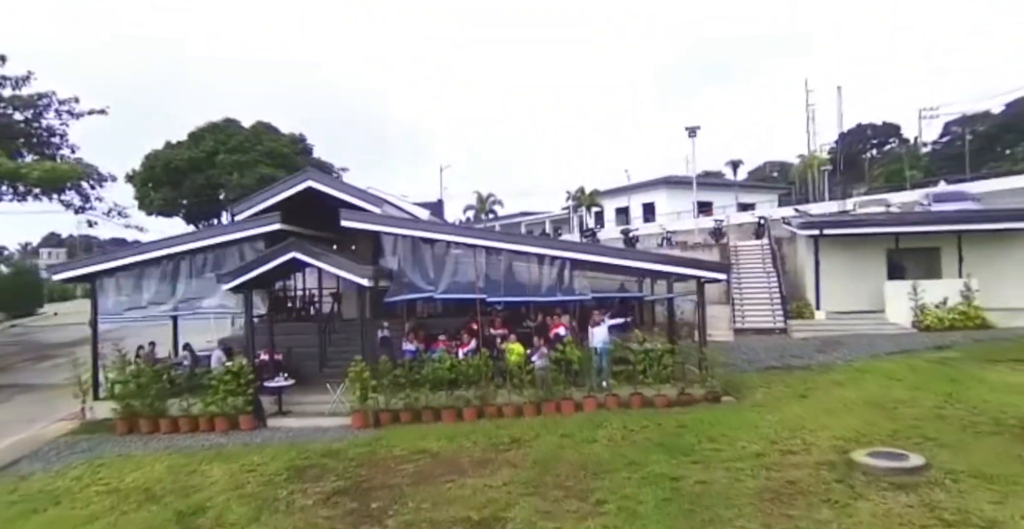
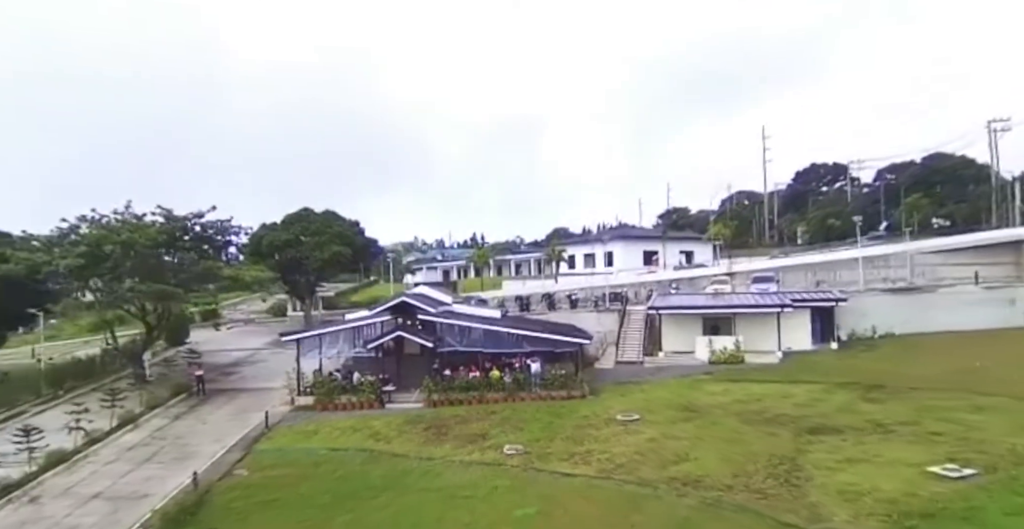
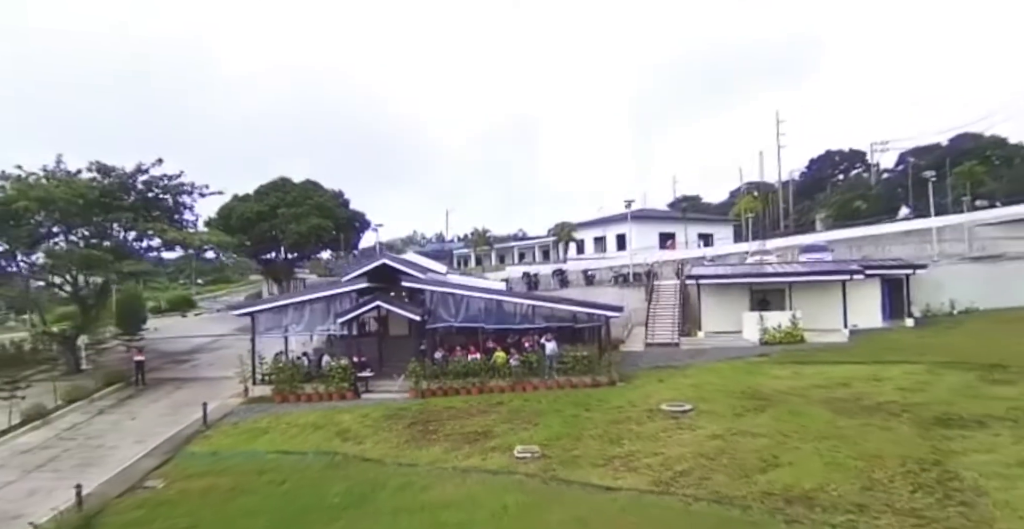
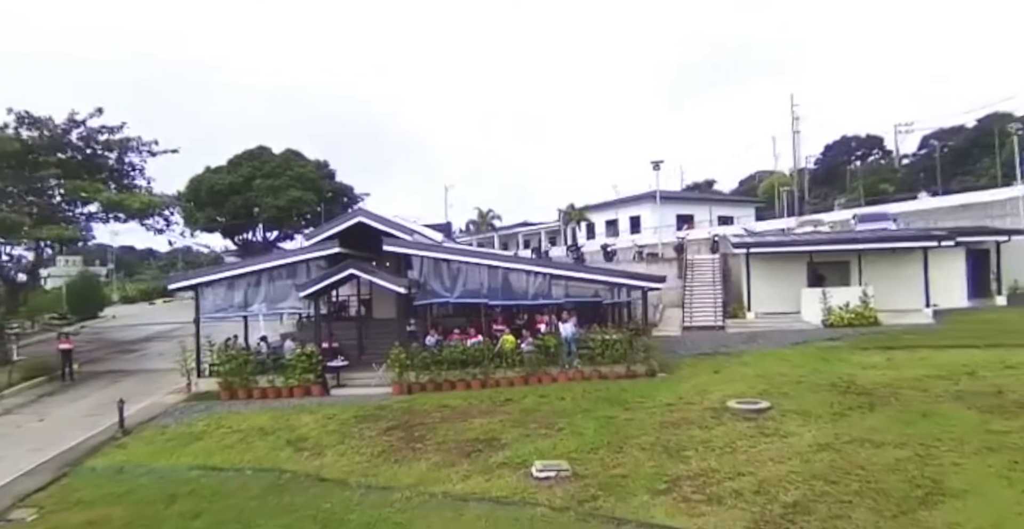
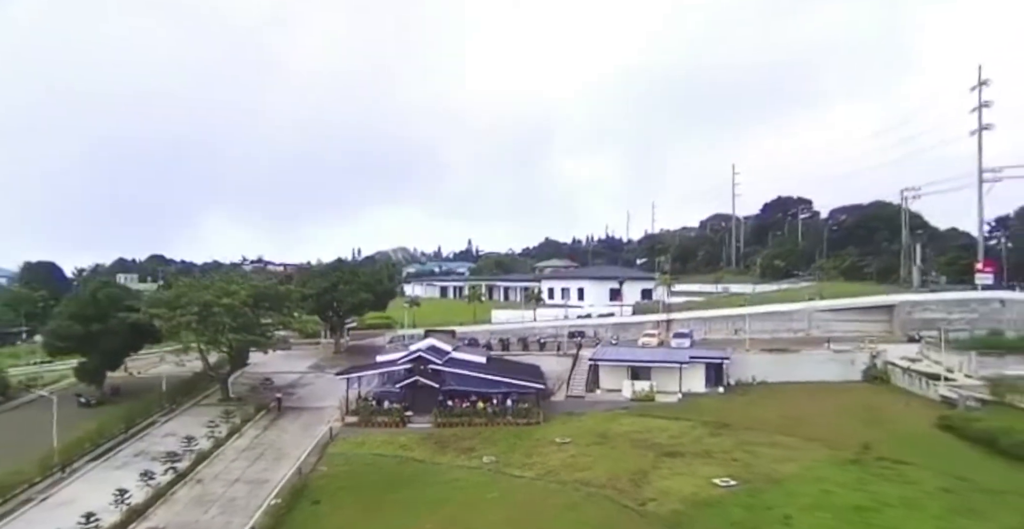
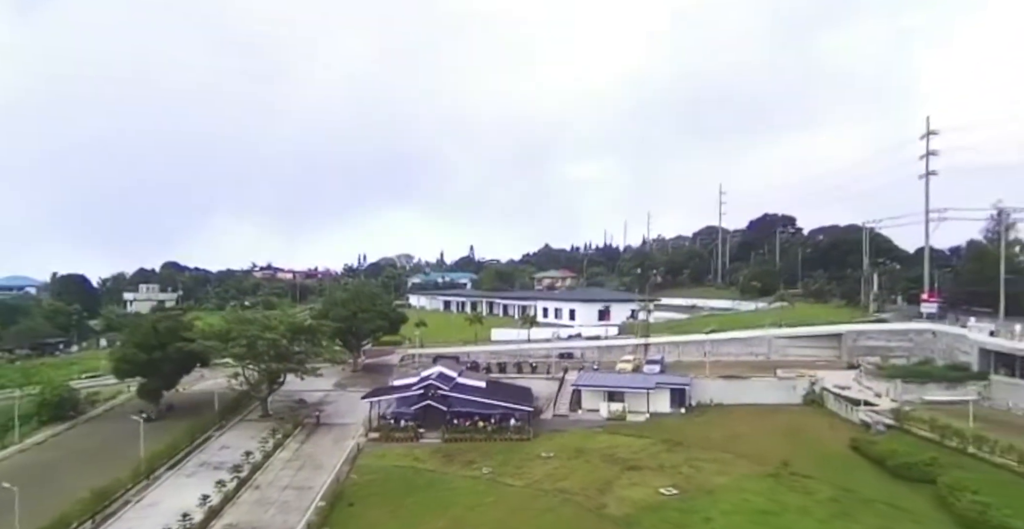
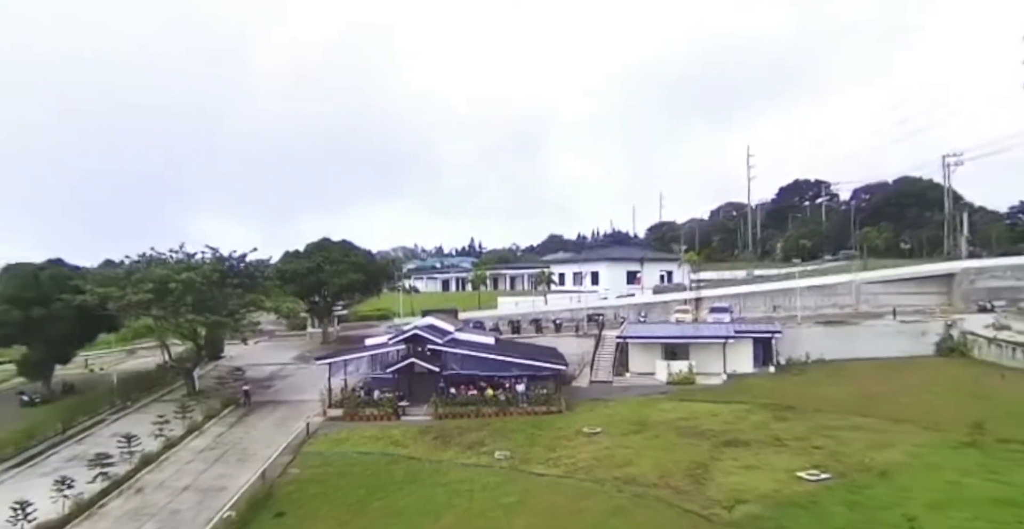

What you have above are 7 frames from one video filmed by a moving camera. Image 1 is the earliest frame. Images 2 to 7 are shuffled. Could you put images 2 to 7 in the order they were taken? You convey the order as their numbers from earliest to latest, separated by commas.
4, 3, 2, 7, 5, 6
